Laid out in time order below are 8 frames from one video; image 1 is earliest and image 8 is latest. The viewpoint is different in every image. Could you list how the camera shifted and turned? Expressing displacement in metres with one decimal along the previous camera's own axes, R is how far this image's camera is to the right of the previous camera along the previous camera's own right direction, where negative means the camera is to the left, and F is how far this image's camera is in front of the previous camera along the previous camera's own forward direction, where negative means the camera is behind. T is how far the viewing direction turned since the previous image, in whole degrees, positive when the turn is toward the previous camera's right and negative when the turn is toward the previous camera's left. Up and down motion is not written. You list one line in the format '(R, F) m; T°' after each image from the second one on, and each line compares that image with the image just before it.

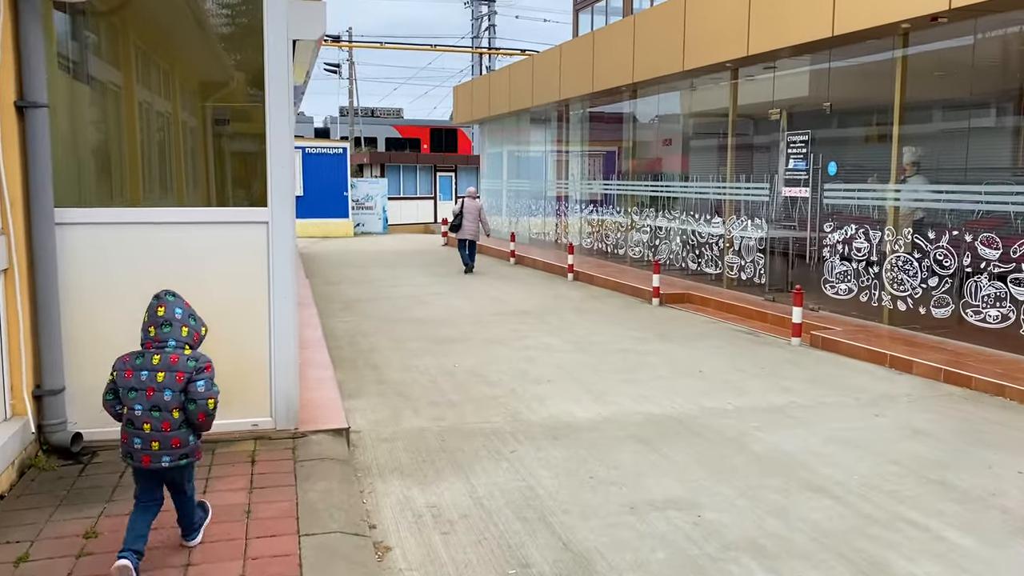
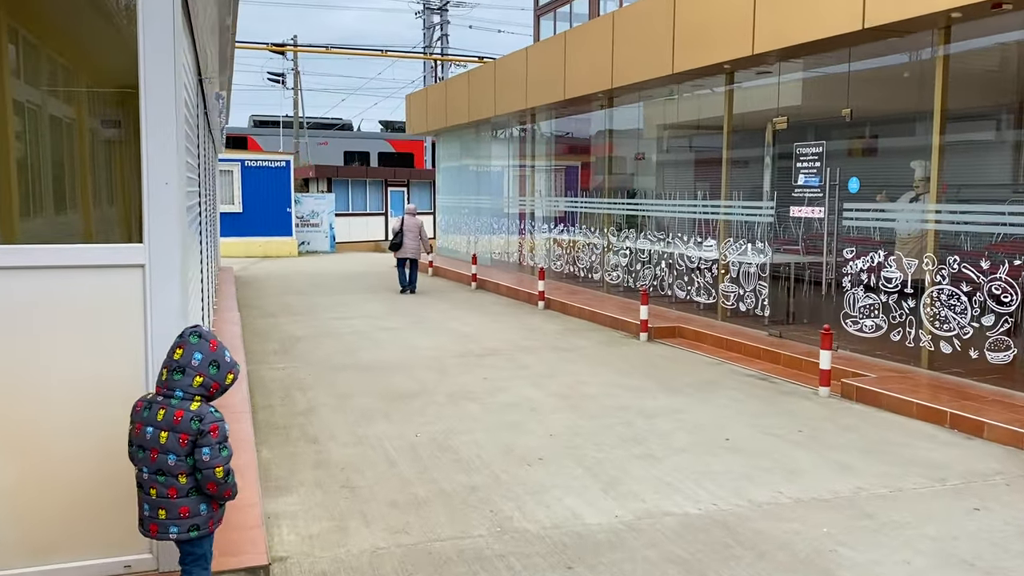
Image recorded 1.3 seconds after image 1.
(-0.2, +1.7) m; +3°
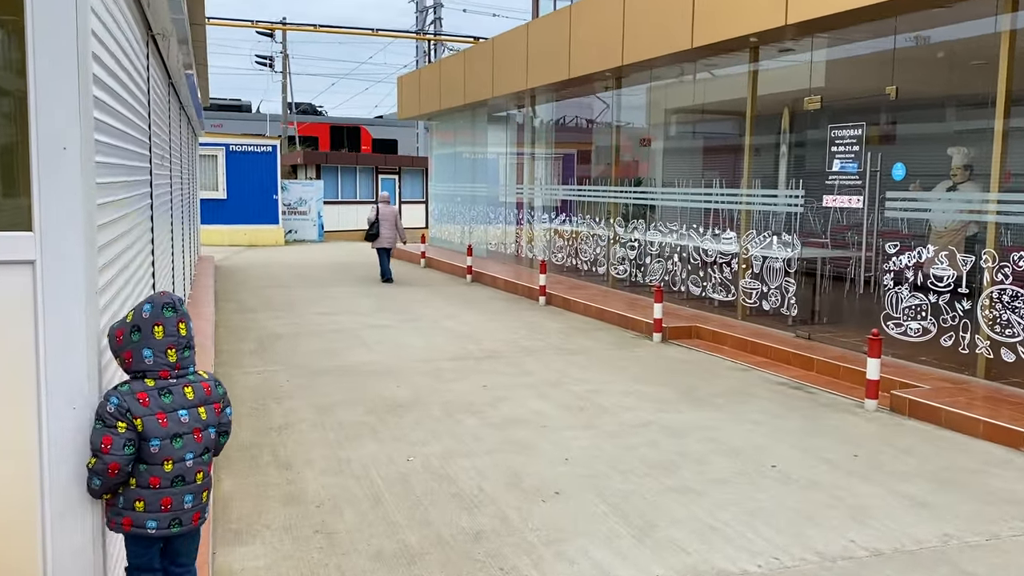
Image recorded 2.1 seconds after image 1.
(-0.1, +1.0) m; +1°
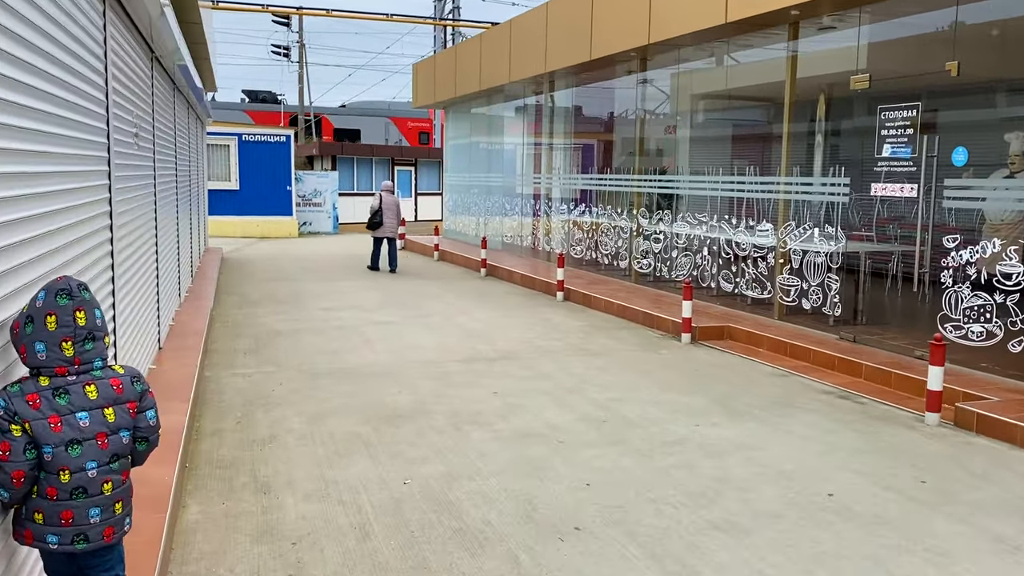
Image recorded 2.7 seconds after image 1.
(0.0, +0.7) m; -1°
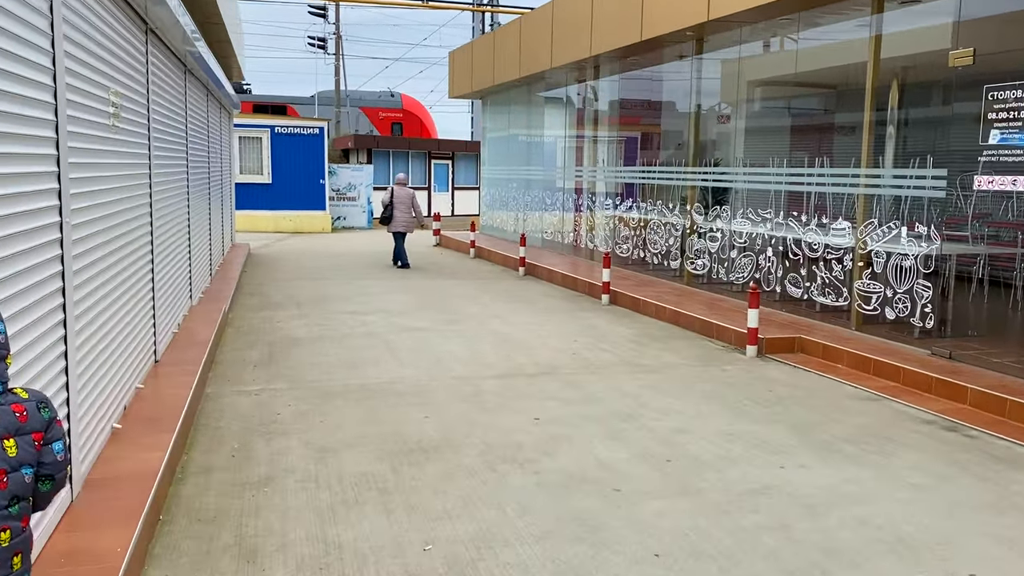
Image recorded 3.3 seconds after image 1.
(-0.1, +1.0) m; -3°
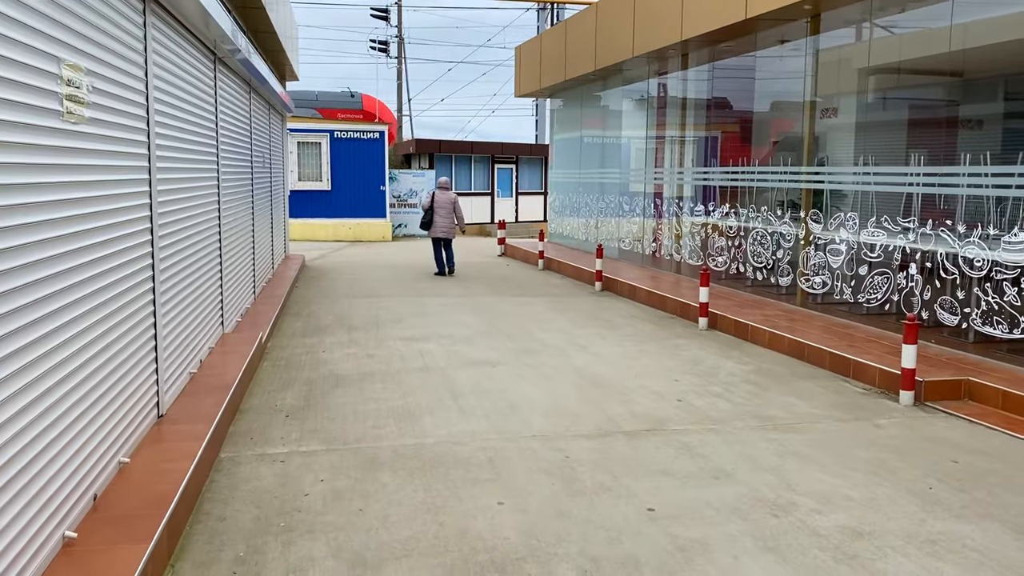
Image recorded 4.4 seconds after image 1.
(-0.2, +1.5) m; -4°
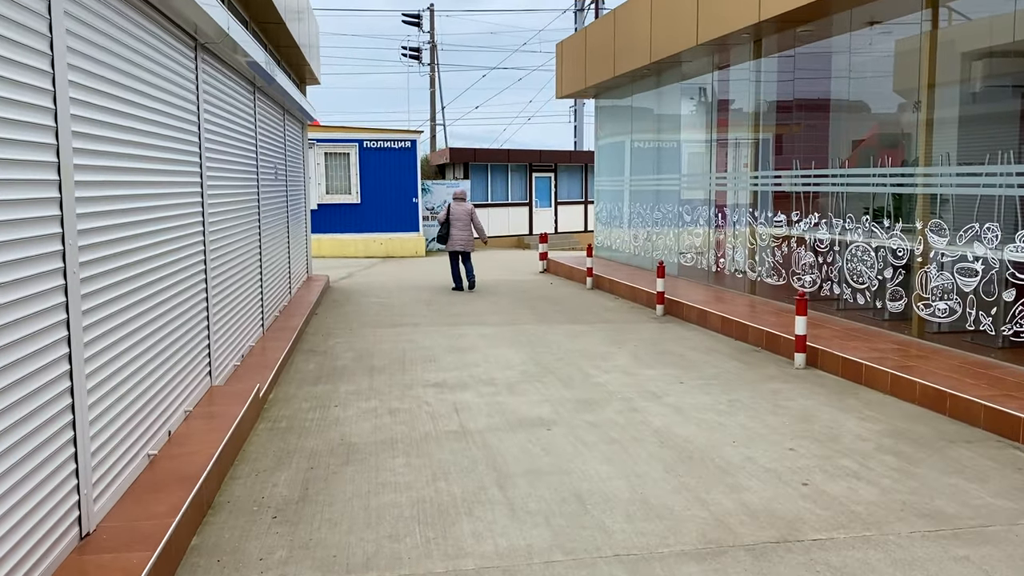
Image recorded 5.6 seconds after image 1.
(-0.2, +1.6) m; -2°
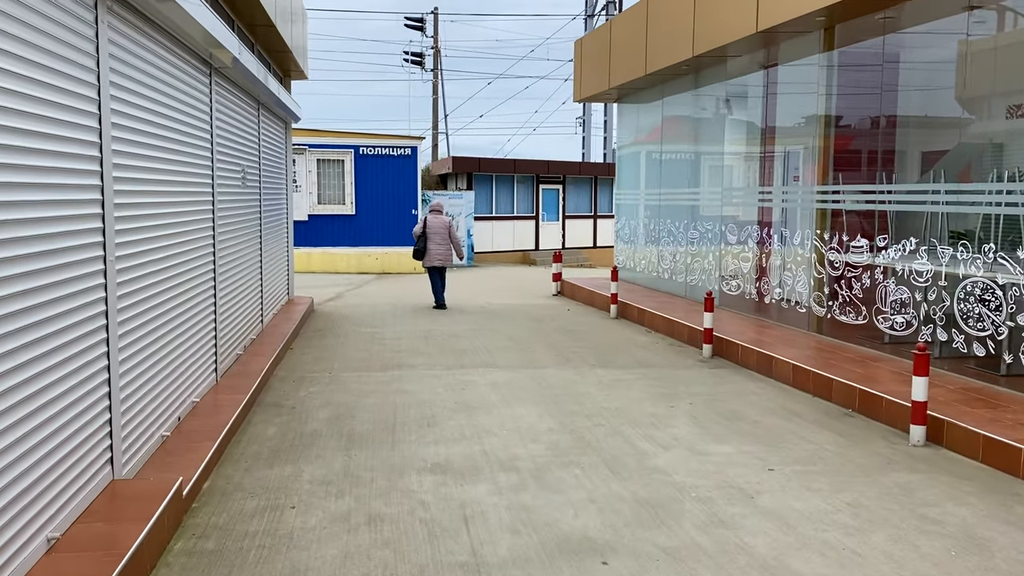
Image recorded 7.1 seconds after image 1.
(-0.2, +1.9) m; 0°
